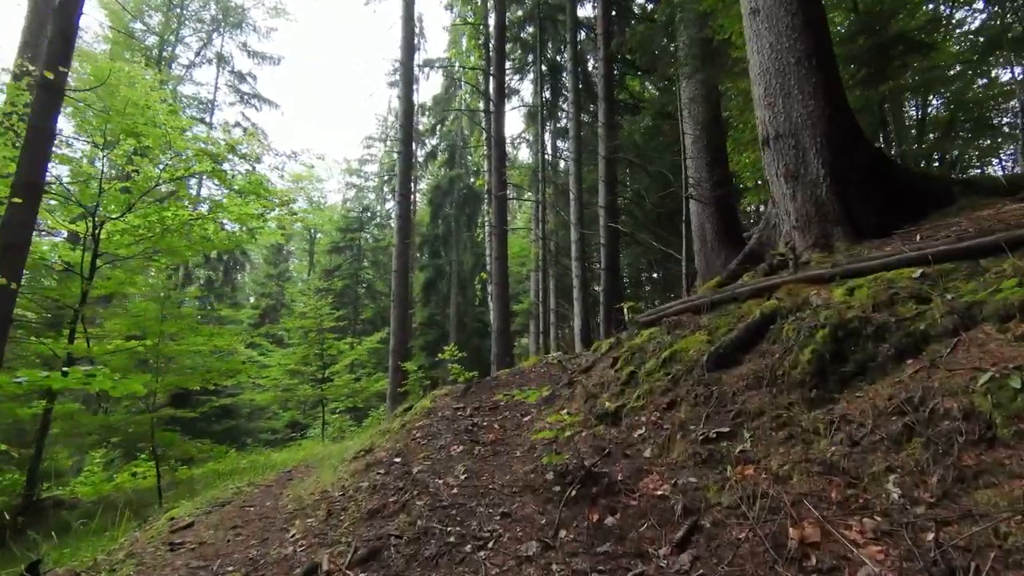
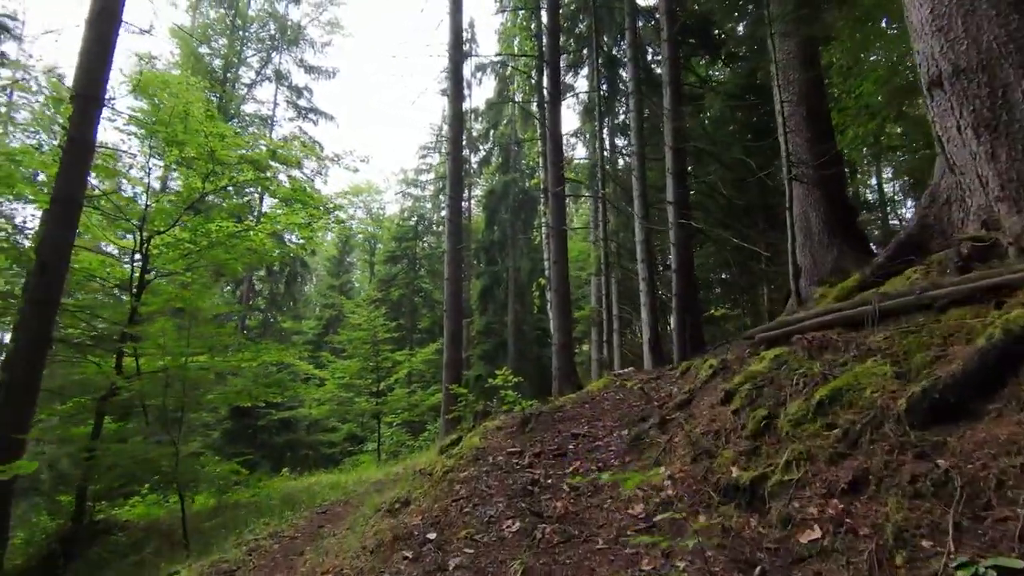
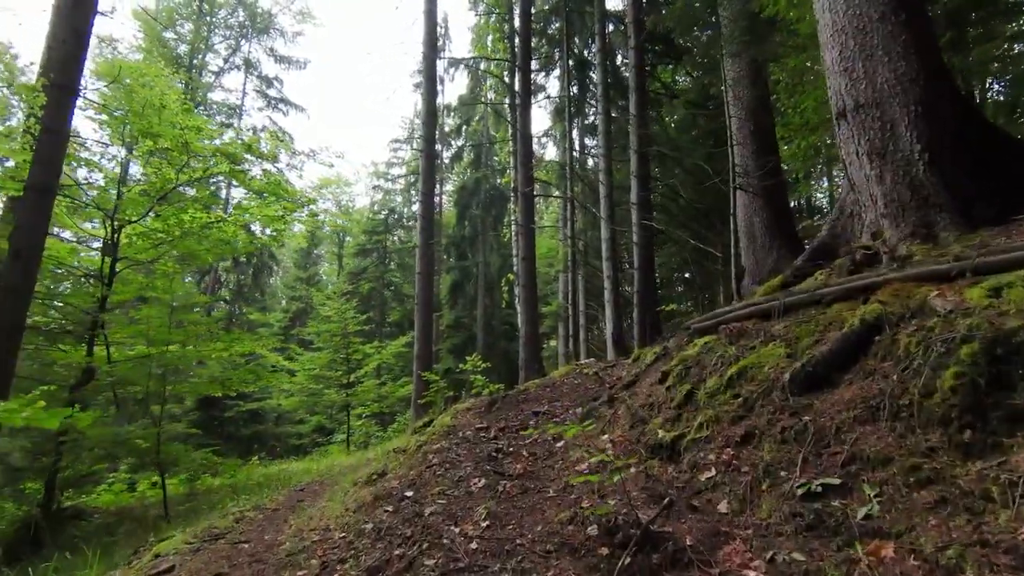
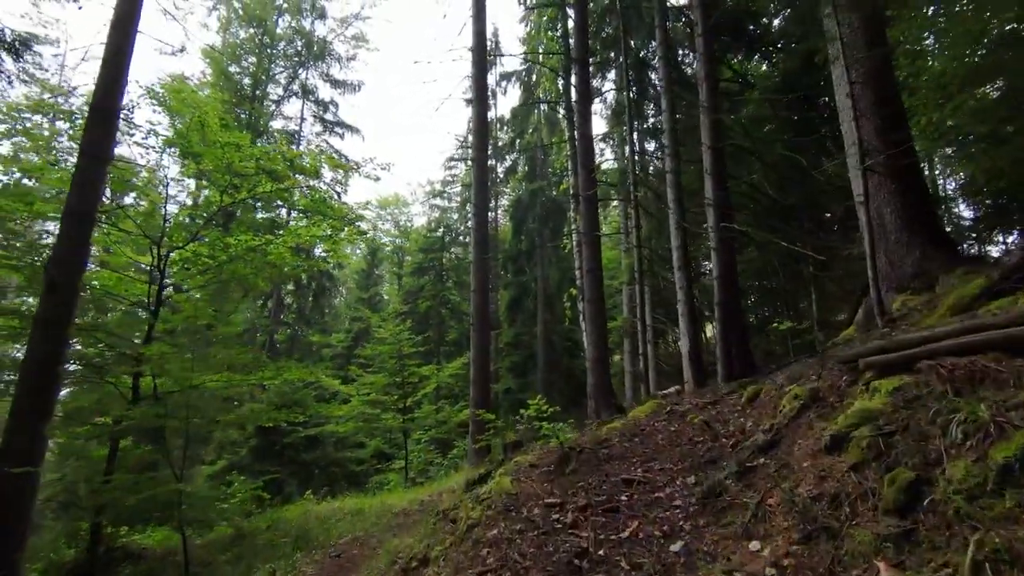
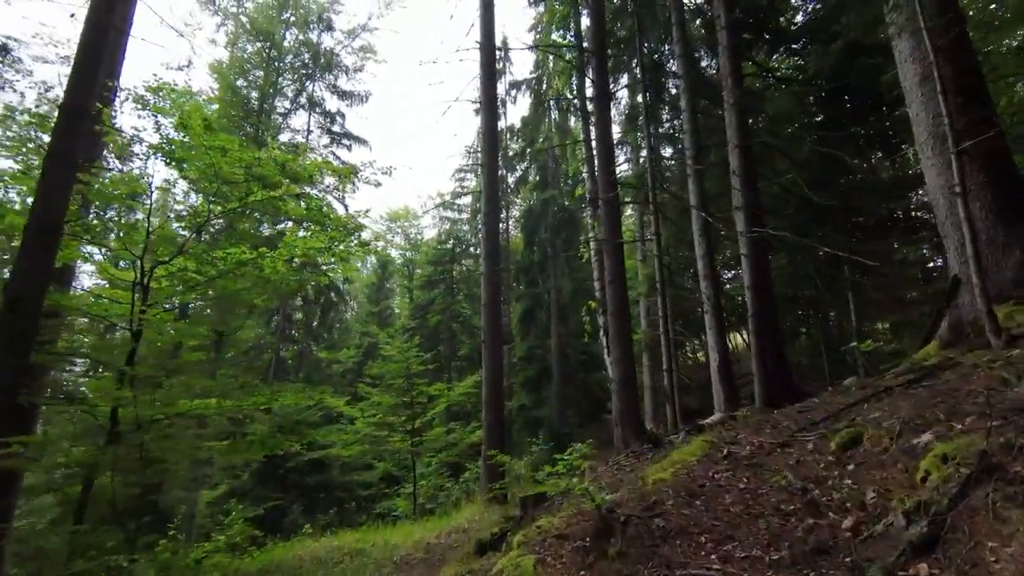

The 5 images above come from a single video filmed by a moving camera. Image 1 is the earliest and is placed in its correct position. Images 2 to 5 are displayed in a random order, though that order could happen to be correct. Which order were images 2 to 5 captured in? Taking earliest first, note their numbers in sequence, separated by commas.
3, 2, 4, 5
